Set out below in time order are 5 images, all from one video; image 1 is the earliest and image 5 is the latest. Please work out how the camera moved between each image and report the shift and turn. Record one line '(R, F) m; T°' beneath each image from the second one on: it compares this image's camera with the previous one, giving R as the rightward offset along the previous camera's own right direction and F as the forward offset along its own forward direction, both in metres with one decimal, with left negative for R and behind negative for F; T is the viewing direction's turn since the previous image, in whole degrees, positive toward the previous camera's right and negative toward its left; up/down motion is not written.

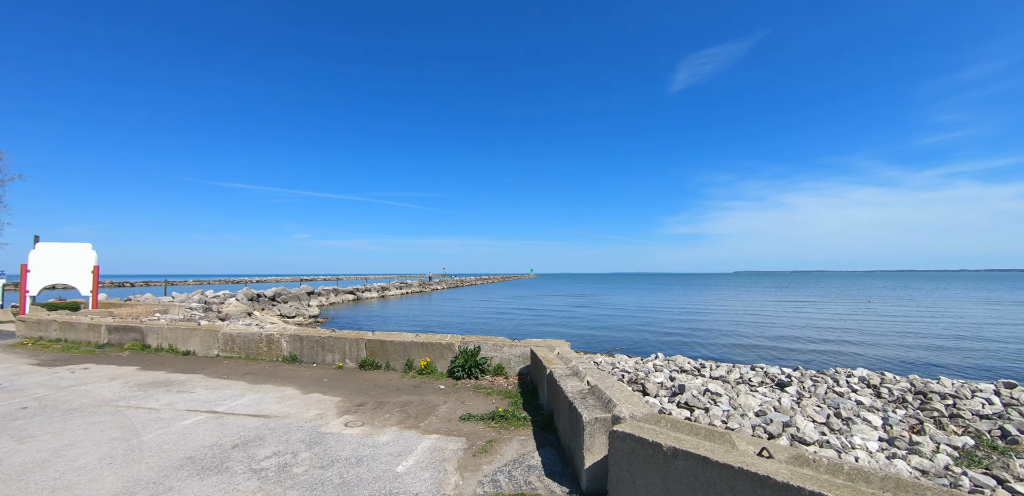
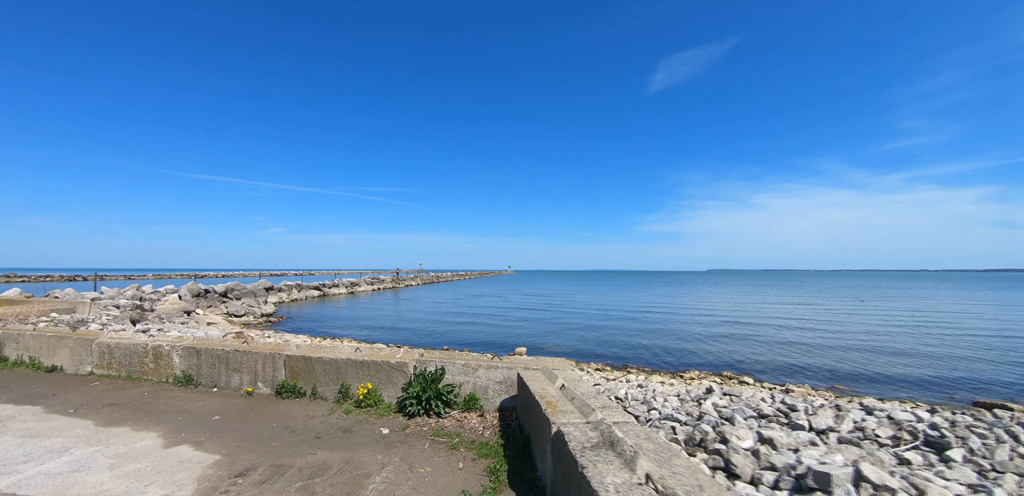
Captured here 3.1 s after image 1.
(0.0, +2.5) m; +2°
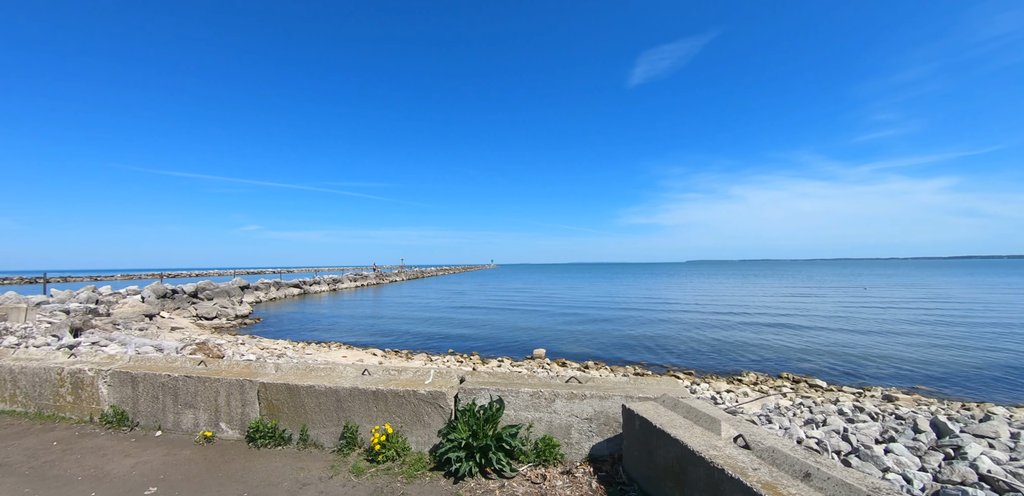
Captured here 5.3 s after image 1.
(-1.0, +1.9) m; +2°
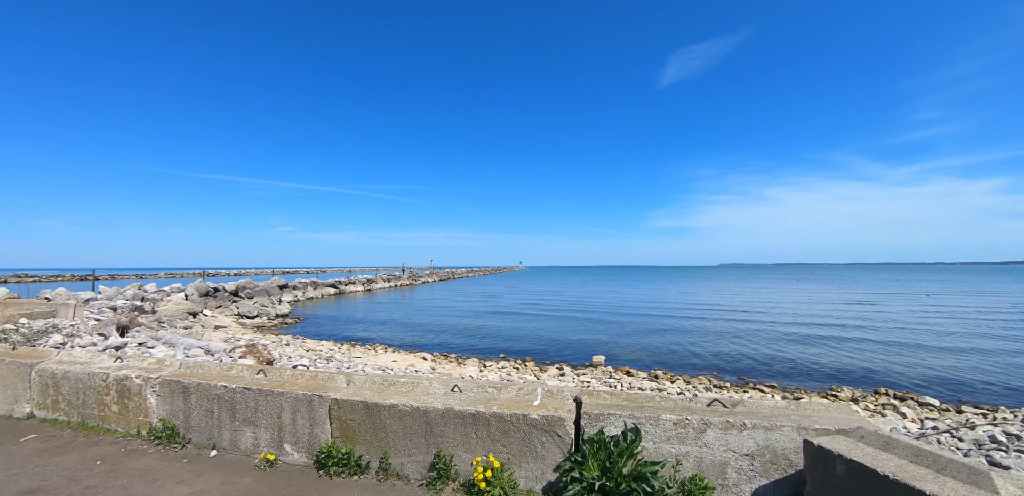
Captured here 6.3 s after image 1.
(-0.9, +0.8) m; -3°
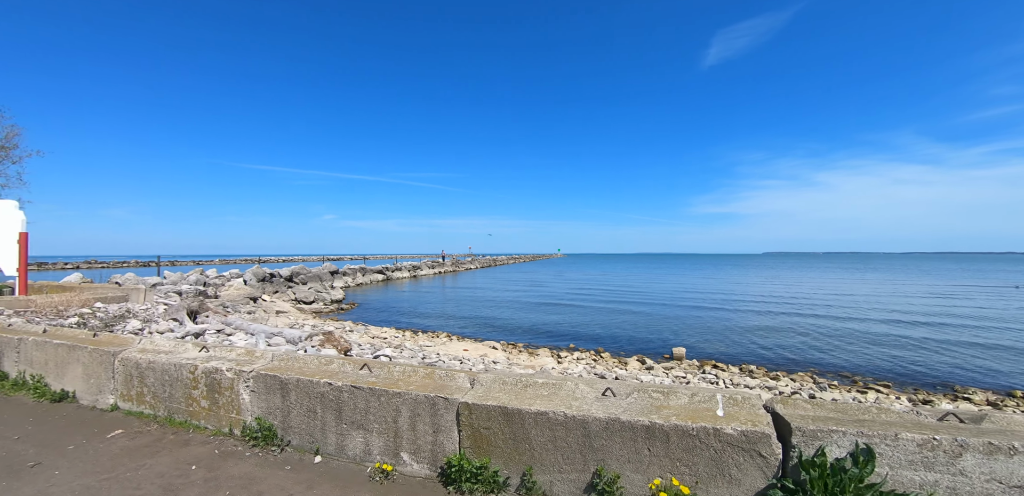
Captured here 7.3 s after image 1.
(-1.0, +0.7) m; -5°
